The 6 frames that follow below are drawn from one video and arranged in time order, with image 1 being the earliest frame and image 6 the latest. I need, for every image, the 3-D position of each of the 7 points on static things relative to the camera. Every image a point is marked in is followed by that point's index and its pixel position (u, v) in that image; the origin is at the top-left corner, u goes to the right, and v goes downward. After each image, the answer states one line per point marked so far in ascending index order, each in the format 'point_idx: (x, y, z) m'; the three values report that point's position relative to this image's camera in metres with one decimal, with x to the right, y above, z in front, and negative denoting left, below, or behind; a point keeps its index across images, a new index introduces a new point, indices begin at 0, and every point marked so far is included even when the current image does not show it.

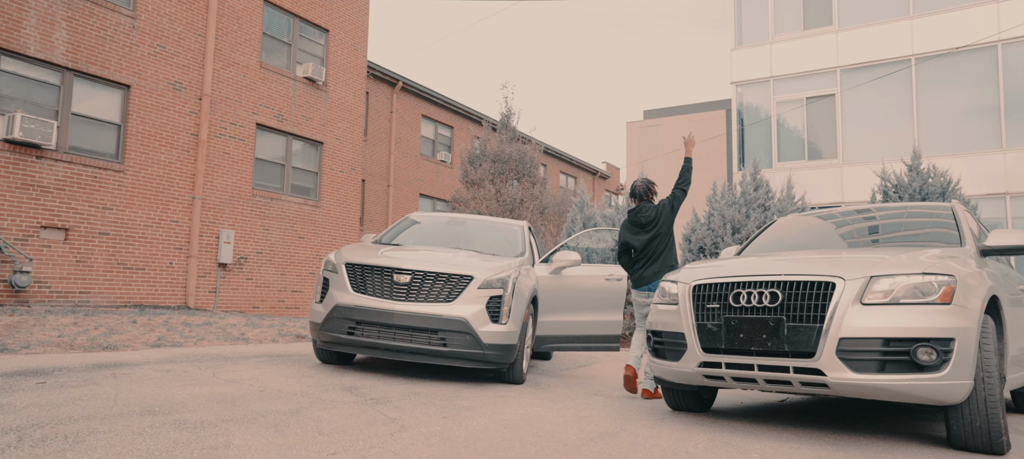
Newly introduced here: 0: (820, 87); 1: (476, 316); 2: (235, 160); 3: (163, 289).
0: (+8.2, +3.7, +16.9) m
1: (-0.3, -0.8, +5.5) m
2: (-6.1, +1.5, +14.0) m
3: (-6.8, -1.2, +12.4) m
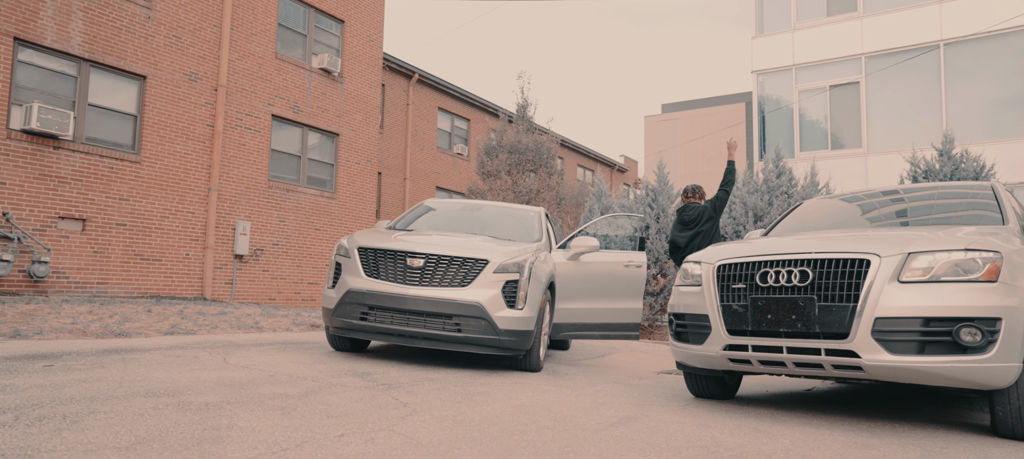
0: (+8.6, +4.0, +16.5) m
1: (-0.2, -0.6, +5.4) m
2: (-5.7, +1.7, +13.9) m
3: (-6.5, -1.0, +12.4) m
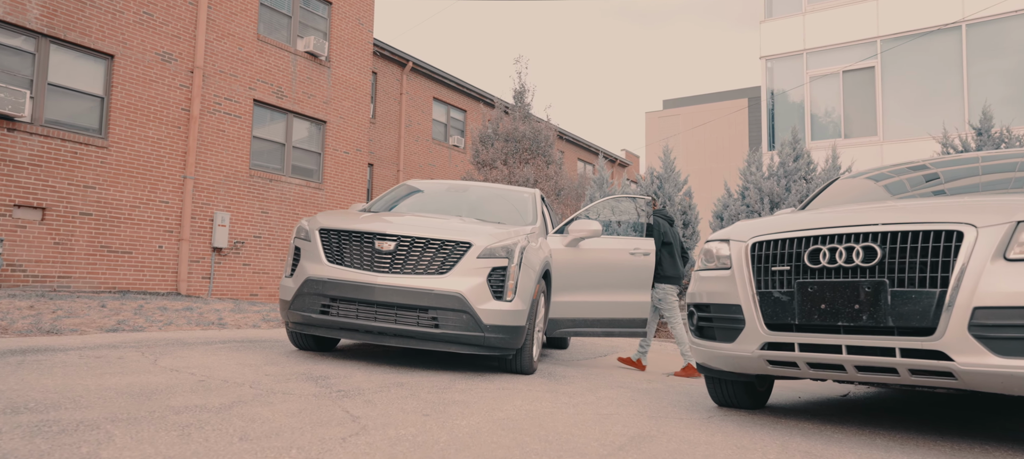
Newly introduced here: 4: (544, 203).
0: (+8.5, +4.2, +15.6) m
1: (-0.3, -0.4, +4.6) m
2: (-5.8, +1.9, +13.1) m
3: (-6.6, -0.8, +11.6) m
4: (+0.3, +0.3, +6.8) m
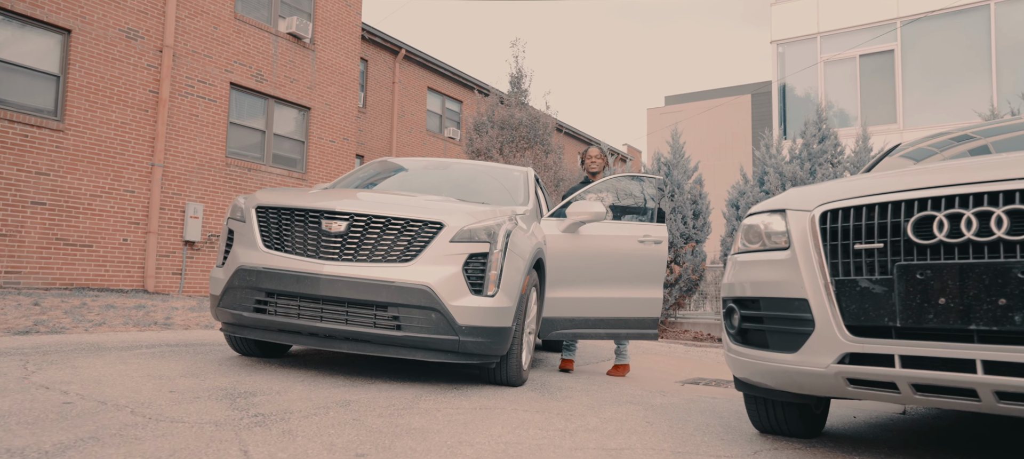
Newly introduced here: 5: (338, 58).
0: (+8.4, +4.3, +14.7) m
1: (-0.4, -0.3, +3.6) m
2: (-5.9, +2.0, +12.2) m
3: (-6.7, -0.7, +10.6) m
4: (+0.2, +0.4, +5.9) m
5: (-4.2, +4.1, +15.3) m
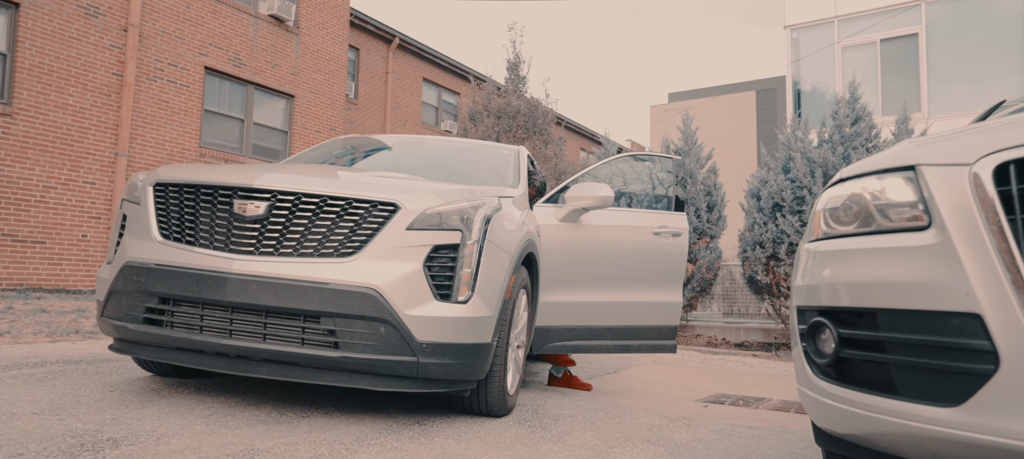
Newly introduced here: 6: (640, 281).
0: (+8.4, +4.4, +13.7) m
1: (-0.5, -0.2, +2.7) m
2: (-6.0, +2.1, +11.3) m
3: (-6.7, -0.6, +9.7) m
4: (+0.2, +0.5, +4.9) m
5: (-4.2, +4.2, +14.3) m
6: (+0.9, -0.3, +4.3) m
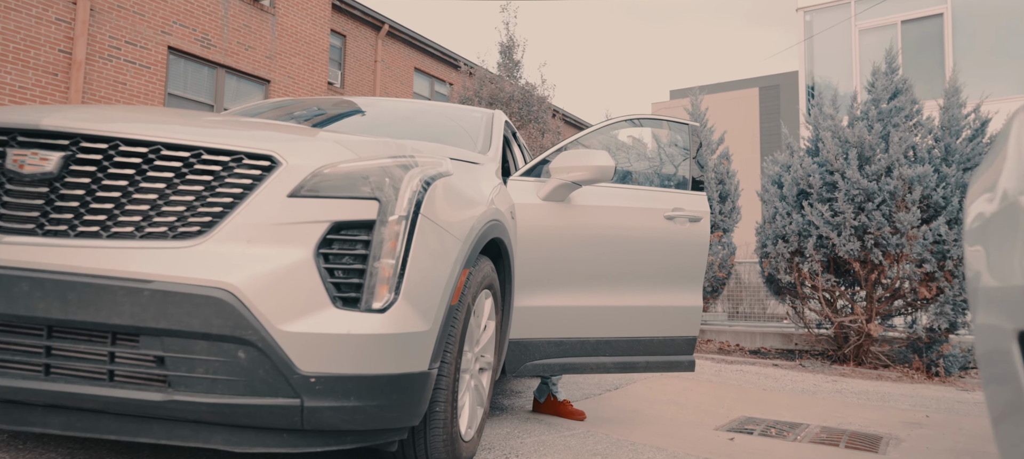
0: (+8.2, +4.5, +12.7) m
1: (-0.6, -0.2, +1.7) m
2: (-6.1, +2.2, +10.3) m
3: (-6.9, -0.5, +8.7) m
4: (0.0, +0.6, +3.9) m
5: (-4.4, +4.3, +13.3) m
6: (+0.7, -0.2, +3.3) m
